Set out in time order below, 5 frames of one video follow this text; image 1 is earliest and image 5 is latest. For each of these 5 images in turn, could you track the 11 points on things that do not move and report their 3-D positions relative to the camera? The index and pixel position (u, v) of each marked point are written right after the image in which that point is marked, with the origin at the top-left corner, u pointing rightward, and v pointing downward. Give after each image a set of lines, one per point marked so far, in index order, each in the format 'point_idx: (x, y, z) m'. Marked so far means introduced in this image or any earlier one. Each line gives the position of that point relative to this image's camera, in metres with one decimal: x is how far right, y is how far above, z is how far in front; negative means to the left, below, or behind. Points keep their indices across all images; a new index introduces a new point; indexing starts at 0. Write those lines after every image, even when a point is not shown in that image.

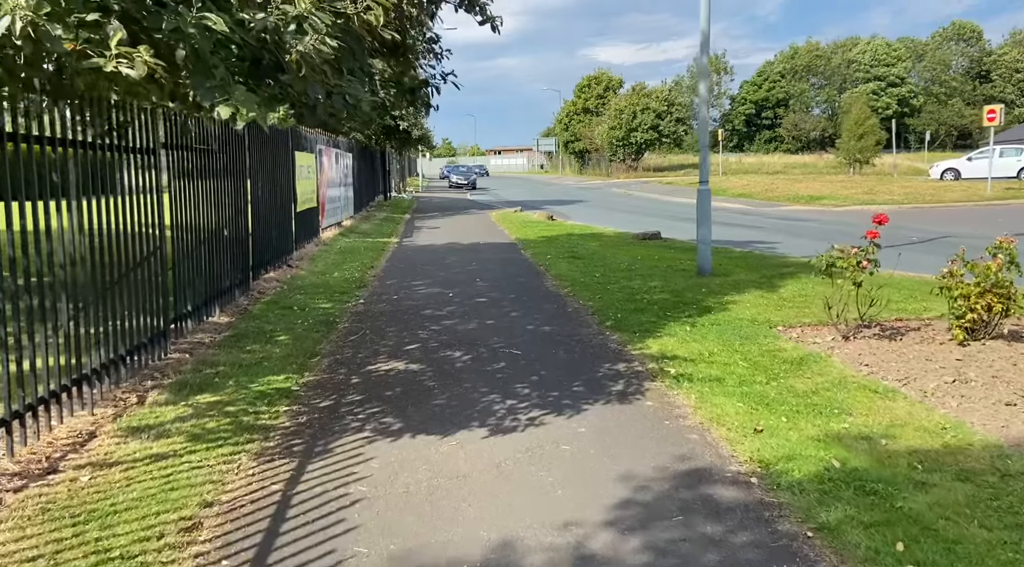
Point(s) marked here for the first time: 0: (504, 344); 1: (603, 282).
0: (-0.1, -0.5, +7.6) m
1: (+1.1, 0.0, +10.9) m
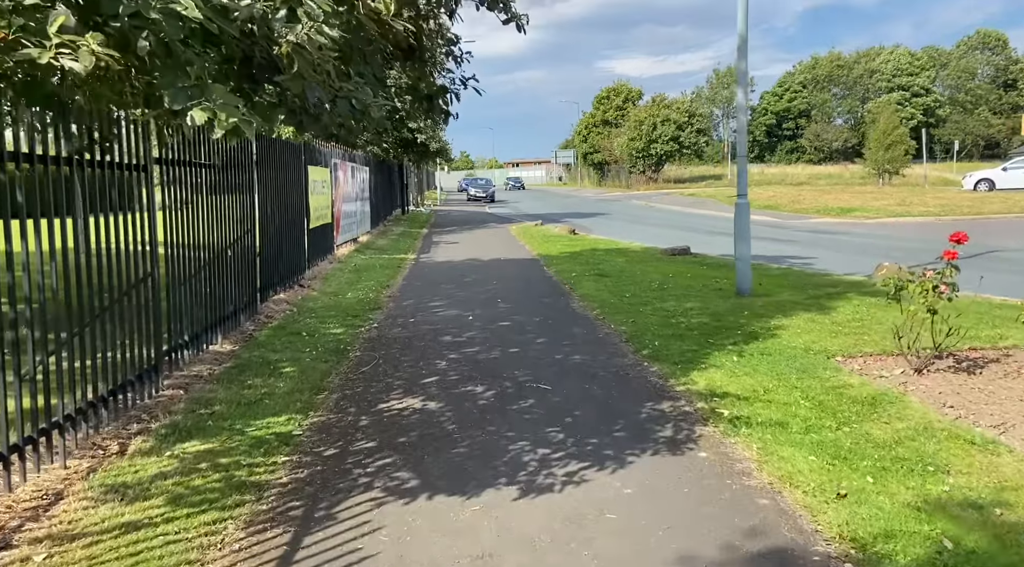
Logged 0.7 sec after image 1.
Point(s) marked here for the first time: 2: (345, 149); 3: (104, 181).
0: (+0.1, -0.7, +6.8) m
1: (+1.4, -0.2, +10.2) m
2: (-3.5, +2.8, +18.8) m
3: (-2.6, +0.7, +5.9) m
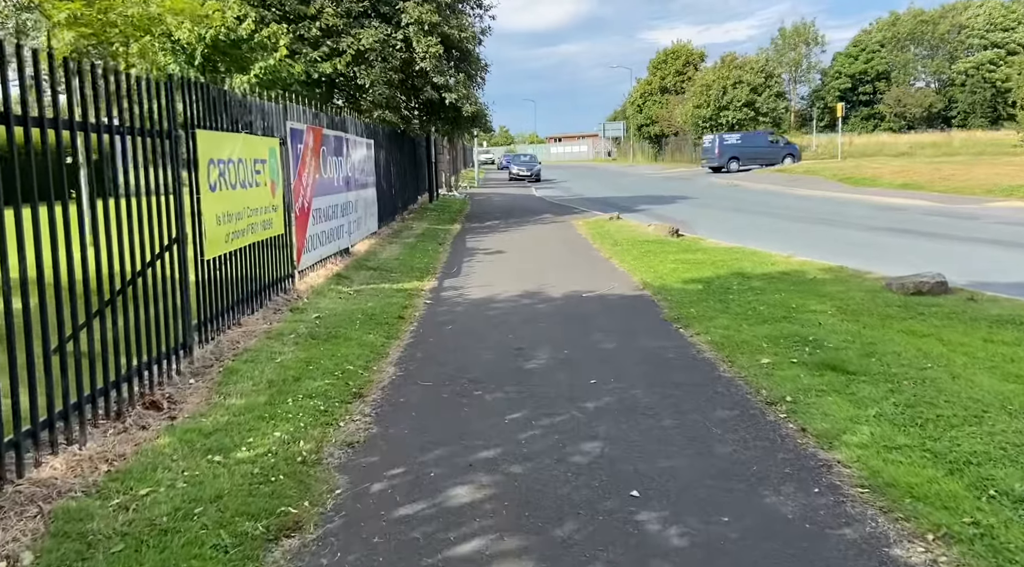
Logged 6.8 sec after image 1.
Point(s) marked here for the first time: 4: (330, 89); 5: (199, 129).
0: (+0.7, -1.5, -0.4) m
1: (+2.1, -0.9, +2.9) m
2: (-2.5, +2.3, +11.6) m
3: (-2.2, -0.2, -1.2) m
4: (-3.7, +3.9, +18.2) m
5: (-2.4, +1.2, +6.9) m
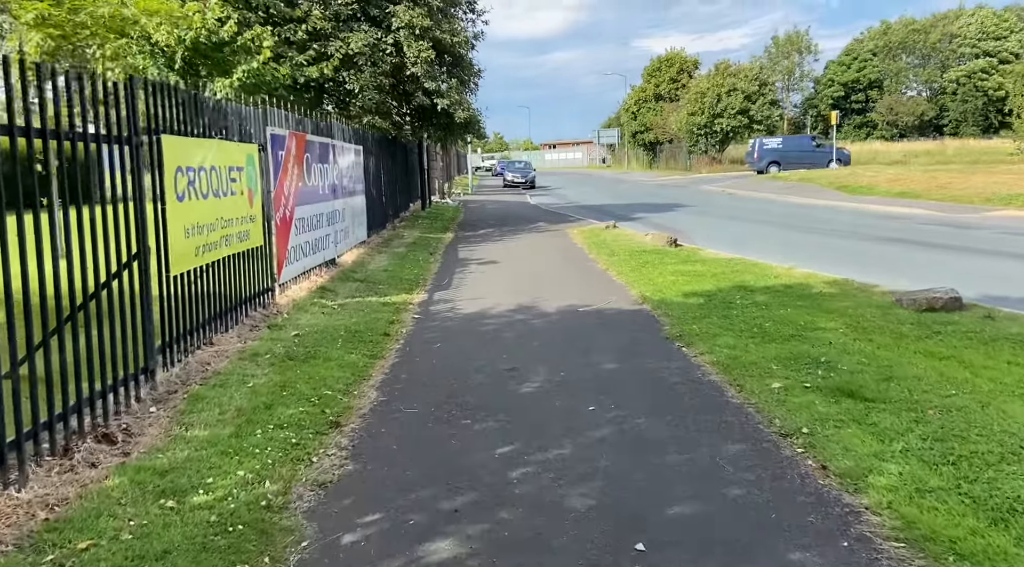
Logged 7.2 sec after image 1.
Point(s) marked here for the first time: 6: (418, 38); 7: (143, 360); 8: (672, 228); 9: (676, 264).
0: (+0.7, -1.6, -0.9) m
1: (+2.0, -1.0, +2.4) m
2: (-2.6, +2.1, +11.2) m
3: (-2.2, -0.3, -1.7) m
4: (-3.8, +3.7, +17.7) m
5: (-2.4, +1.1, +6.4) m
6: (-1.8, +4.6, +17.0) m
7: (-2.4, -0.5, +6.0) m
8: (+3.4, +1.2, +19.2) m
9: (+2.2, +0.3, +11.9) m
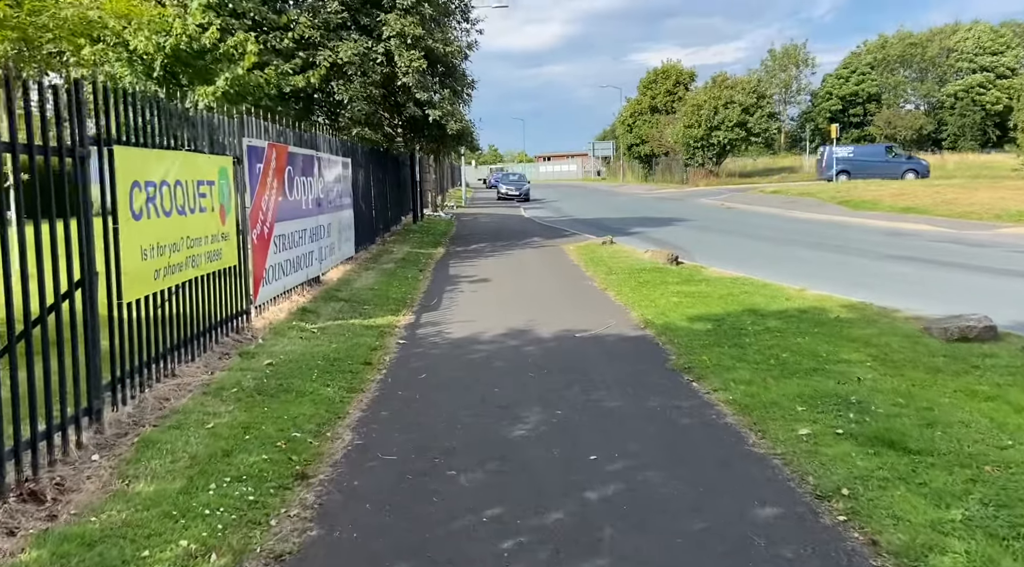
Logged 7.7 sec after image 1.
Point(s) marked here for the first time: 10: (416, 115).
0: (+0.7, -1.7, -1.5) m
1: (+2.0, -1.2, +1.7) m
2: (-2.6, +1.9, +10.5) m
3: (-2.2, -0.3, -2.4) m
4: (-3.9, +3.4, +17.1) m
5: (-2.5, +0.9, +5.8) m
6: (-1.9, +4.3, +16.4) m
7: (-2.4, -0.7, +5.3) m
8: (+3.3, +0.8, +18.5) m
9: (+2.1, 0.0, +11.3) m
10: (-1.8, +3.2, +17.1) m
